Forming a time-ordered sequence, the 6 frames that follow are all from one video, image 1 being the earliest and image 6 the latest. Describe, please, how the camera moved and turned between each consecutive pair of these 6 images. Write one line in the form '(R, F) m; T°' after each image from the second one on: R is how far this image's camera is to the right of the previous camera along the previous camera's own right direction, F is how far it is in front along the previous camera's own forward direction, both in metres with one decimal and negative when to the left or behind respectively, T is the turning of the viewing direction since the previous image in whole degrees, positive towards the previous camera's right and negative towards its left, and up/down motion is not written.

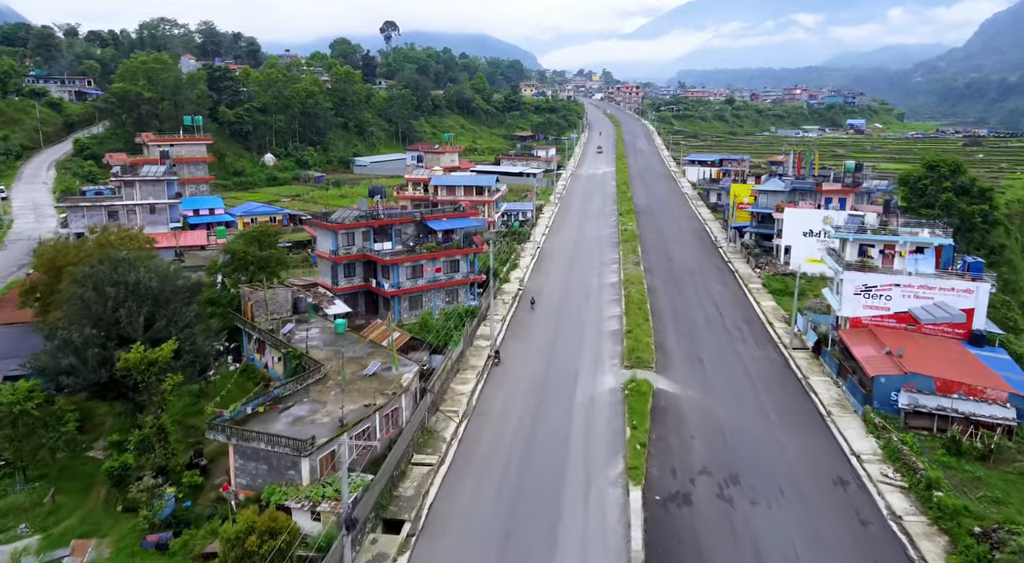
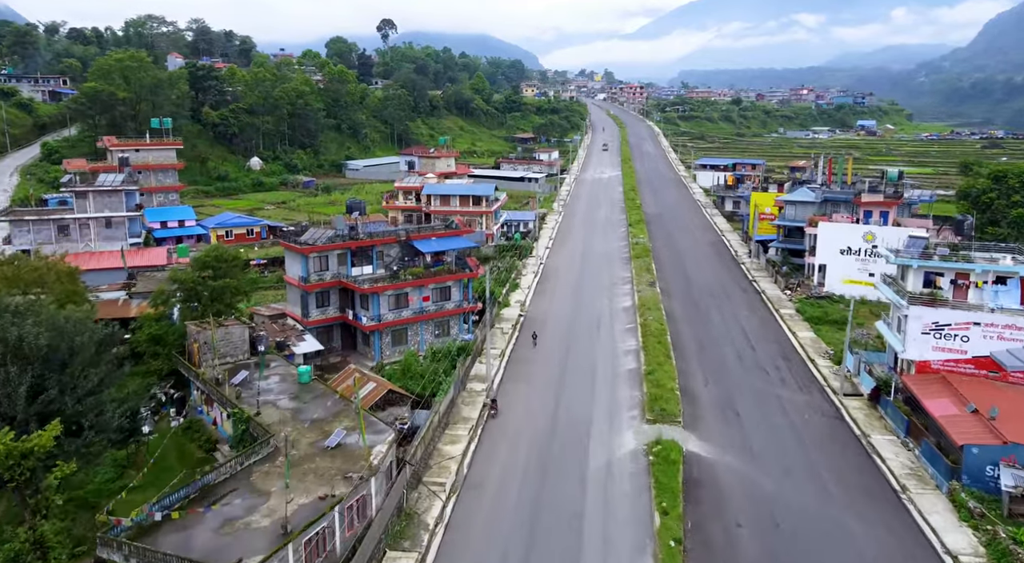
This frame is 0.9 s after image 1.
(0.0, +5.7) m; 0°
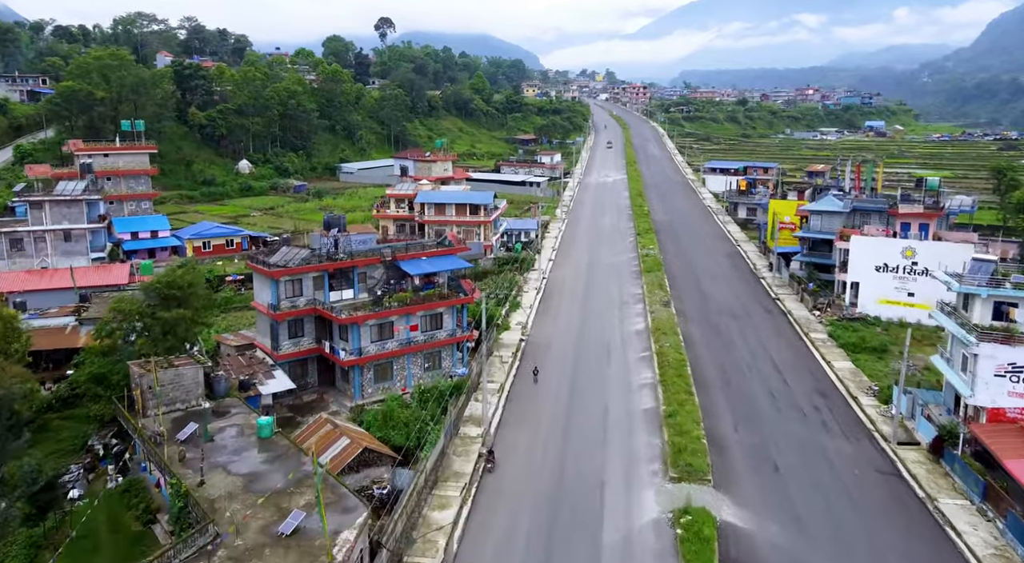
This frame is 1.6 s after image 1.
(0.0, +4.3) m; 0°
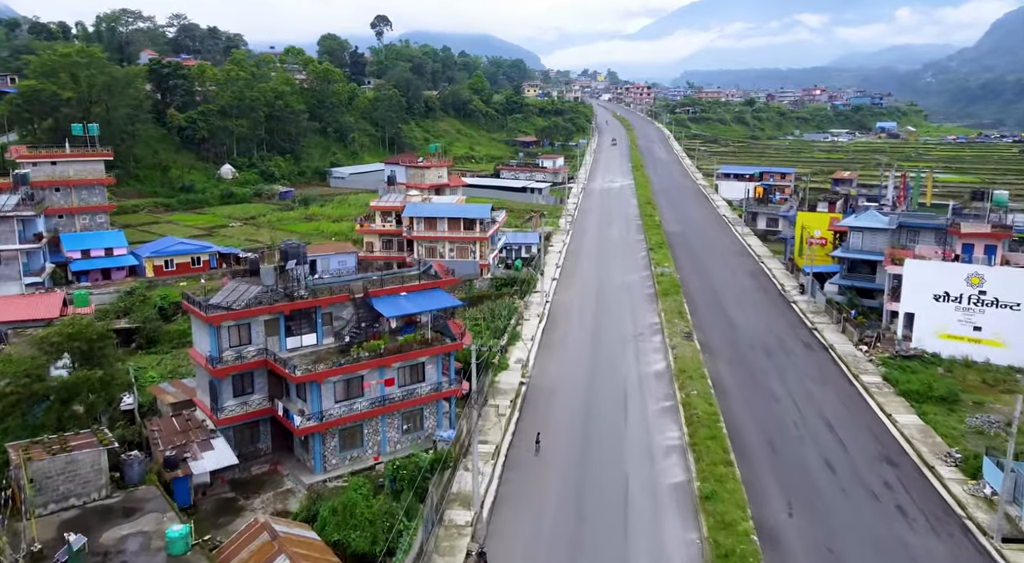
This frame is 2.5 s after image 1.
(+0.1, +5.7) m; 0°
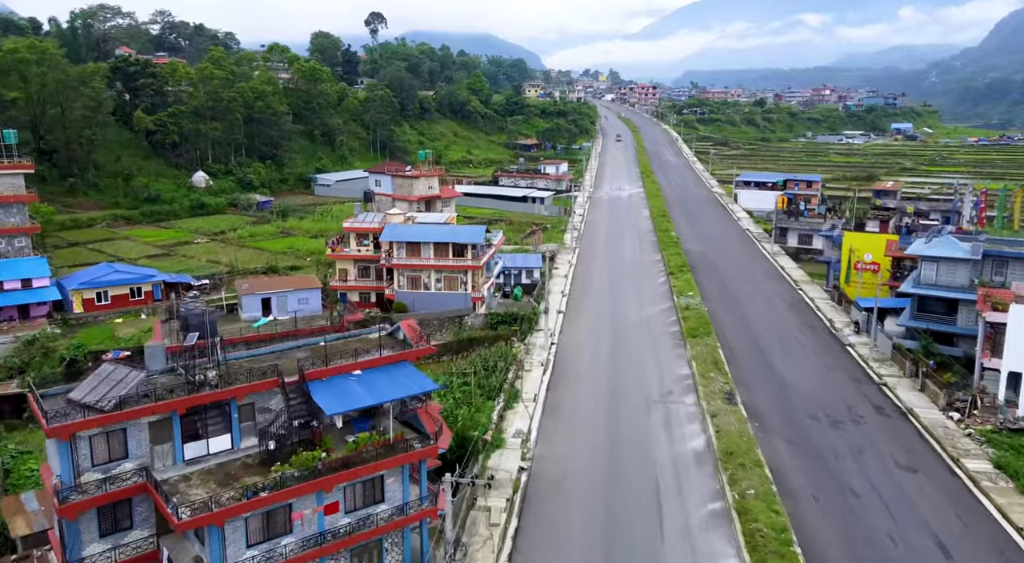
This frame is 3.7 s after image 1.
(+0.1, +7.5) m; 0°
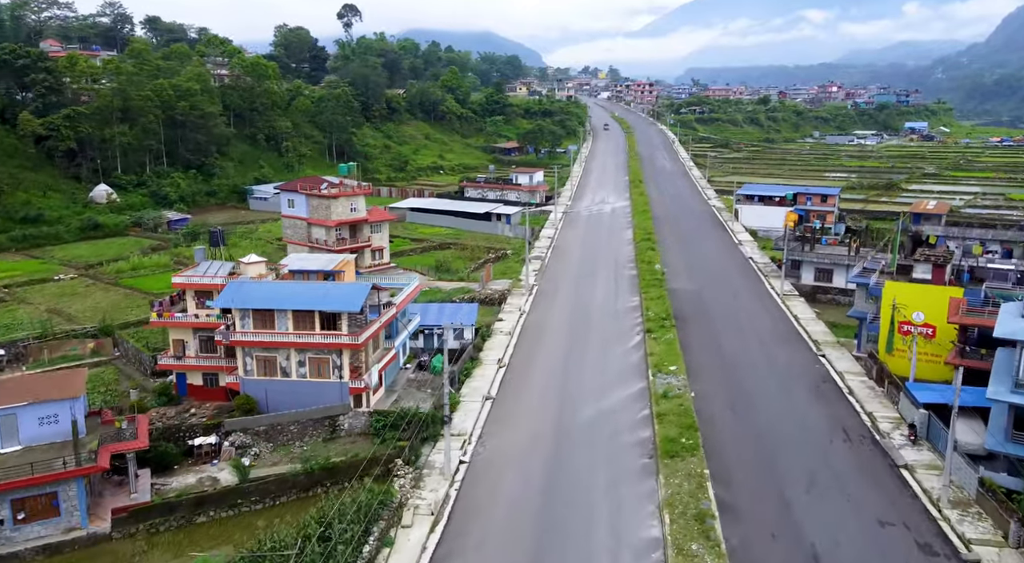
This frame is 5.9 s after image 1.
(+3.9, +12.5) m; 0°
